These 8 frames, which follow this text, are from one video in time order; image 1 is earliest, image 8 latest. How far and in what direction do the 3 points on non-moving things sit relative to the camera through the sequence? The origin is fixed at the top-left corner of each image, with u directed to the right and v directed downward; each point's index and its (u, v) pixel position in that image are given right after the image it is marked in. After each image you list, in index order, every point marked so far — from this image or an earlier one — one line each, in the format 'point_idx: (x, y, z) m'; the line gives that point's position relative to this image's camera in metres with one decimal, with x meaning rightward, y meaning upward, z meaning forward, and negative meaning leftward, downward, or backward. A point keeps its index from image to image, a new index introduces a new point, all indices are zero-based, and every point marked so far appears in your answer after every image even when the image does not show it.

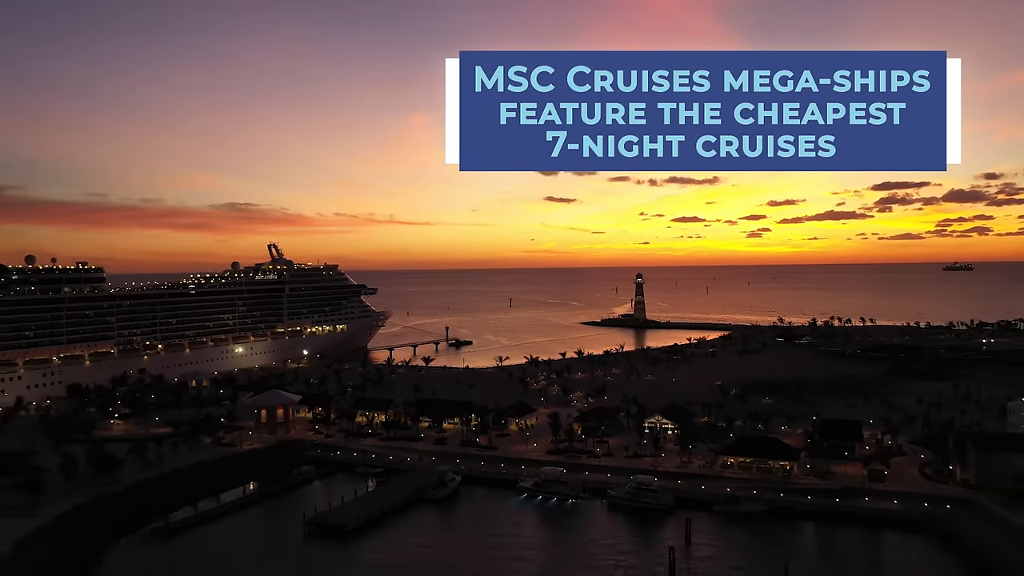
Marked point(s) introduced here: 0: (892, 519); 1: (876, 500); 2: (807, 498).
0: (+10.4, -6.2, +18.7) m
1: (+10.3, -5.9, +19.4) m
2: (+8.5, -6.0, +19.8) m
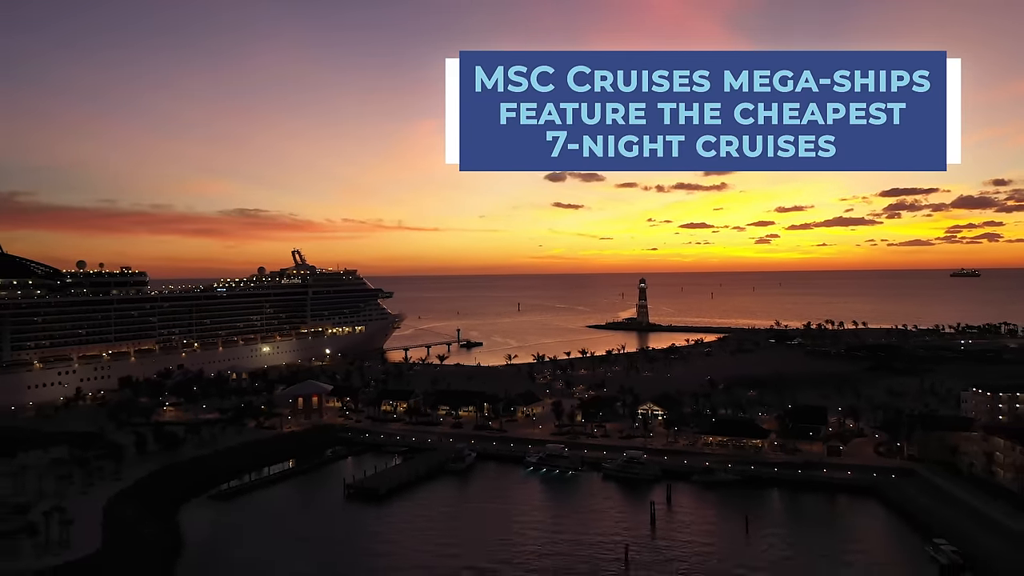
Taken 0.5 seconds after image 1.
0: (+10.6, -6.2, +21.9) m
1: (+10.6, -6.0, +22.6) m
2: (+8.8, -6.1, +23.0) m
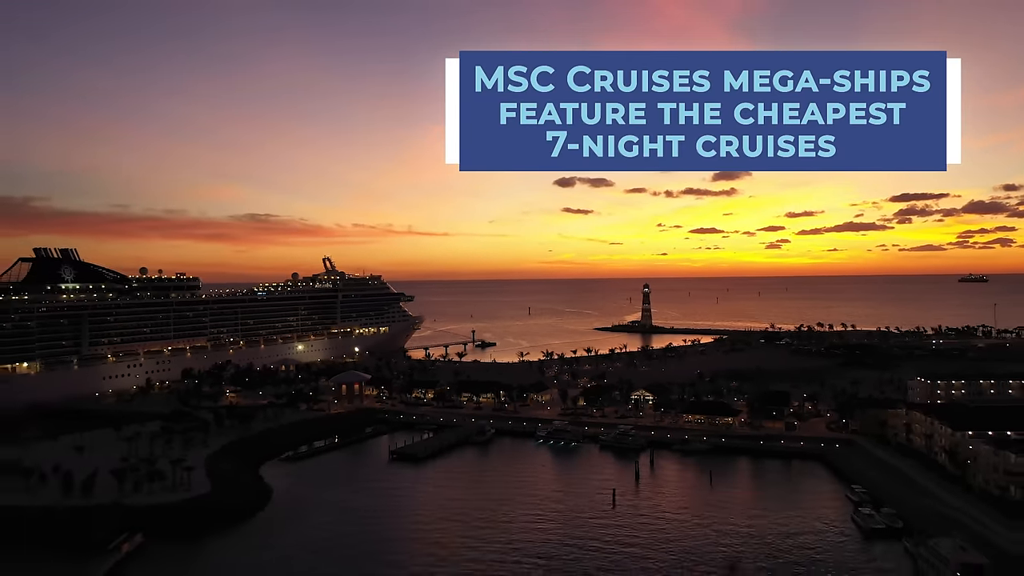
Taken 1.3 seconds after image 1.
0: (+11.2, -6.4, +26.8) m
1: (+11.1, -6.1, +27.5) m
2: (+9.3, -6.2, +27.9) m
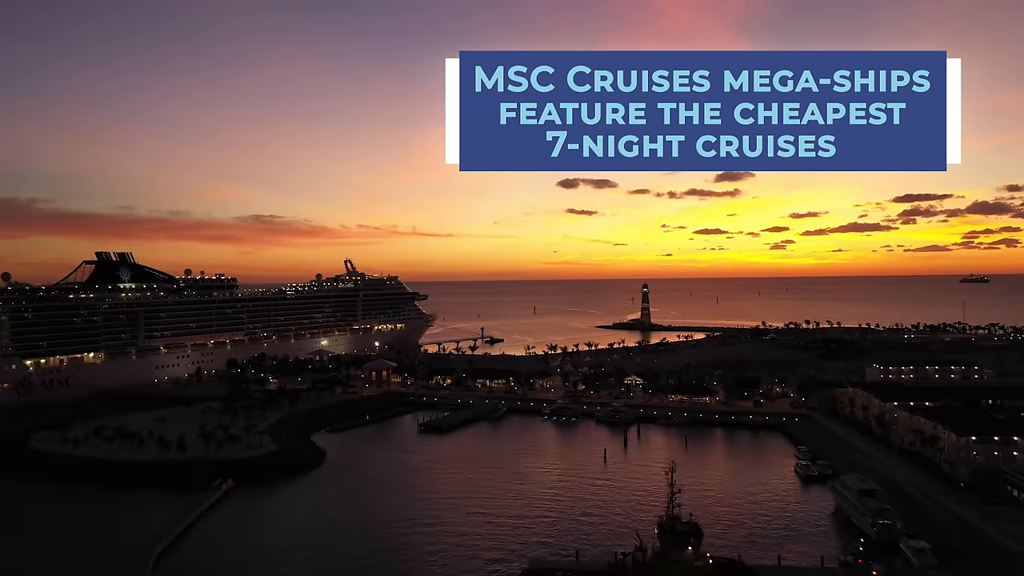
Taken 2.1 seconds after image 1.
0: (+11.6, -6.3, +31.7) m
1: (+11.6, -6.1, +32.4) m
2: (+9.7, -6.1, +32.8) m
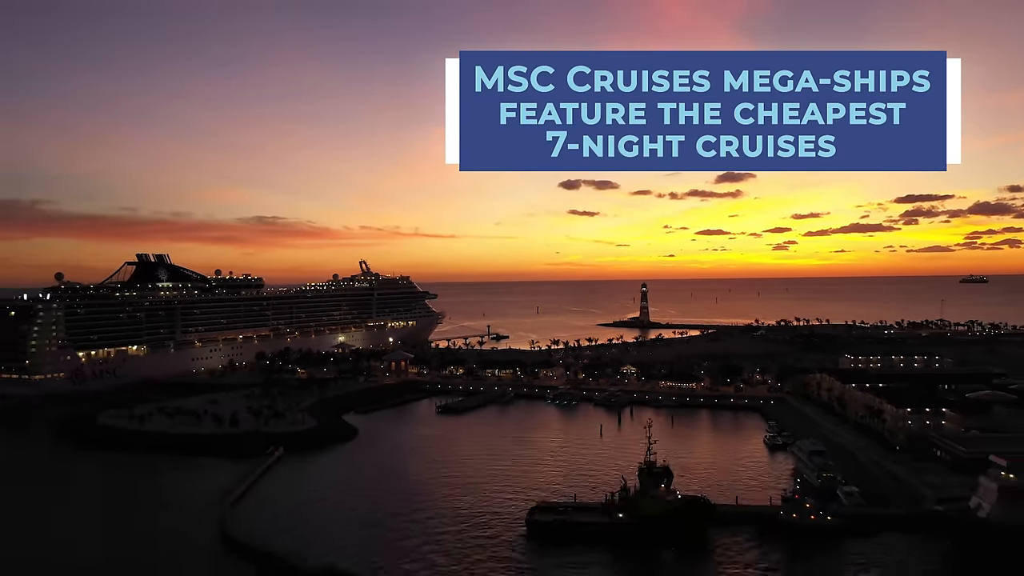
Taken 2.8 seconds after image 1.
0: (+12.0, -6.2, +35.7) m
1: (+12.0, -5.9, +36.4) m
2: (+10.1, -6.0, +36.9) m
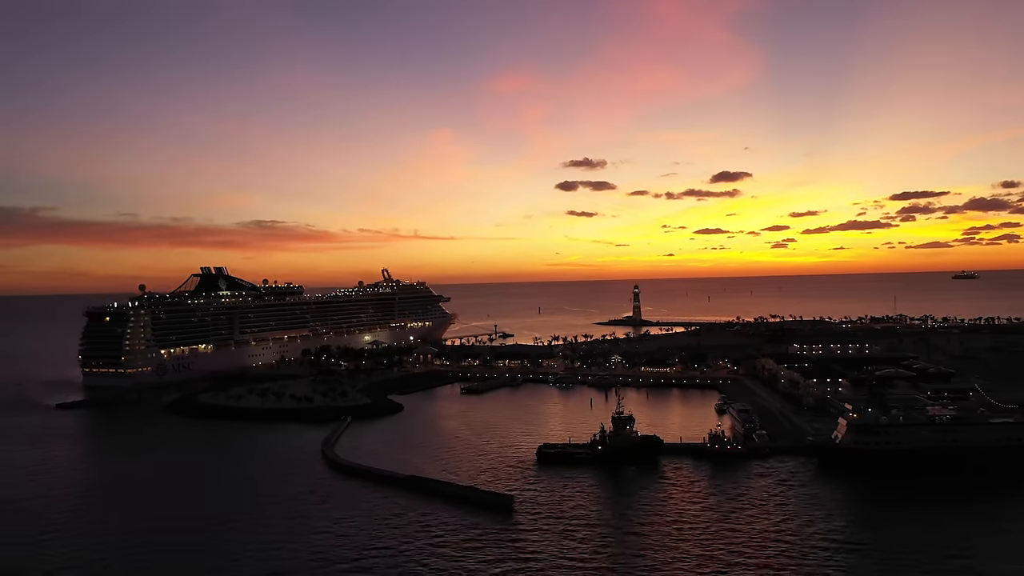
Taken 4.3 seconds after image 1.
0: (+12.6, -6.4, +44.8) m
1: (+12.6, -6.1, +45.5) m
2: (+10.8, -6.2, +45.9) m
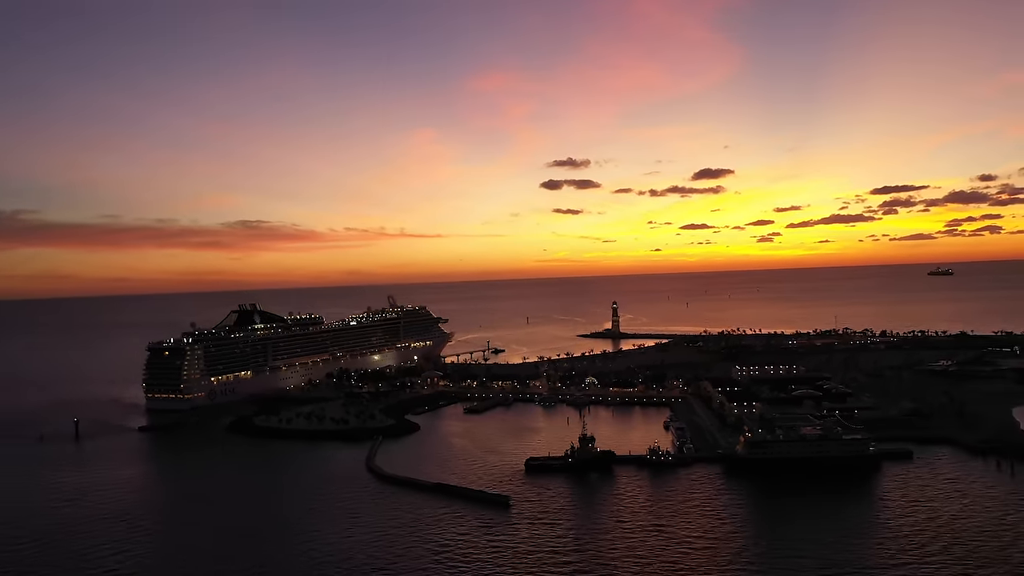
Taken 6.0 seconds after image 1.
0: (+12.1, -9.4, +55.6) m
1: (+12.0, -9.1, +56.4) m
2: (+10.2, -9.2, +56.8) m
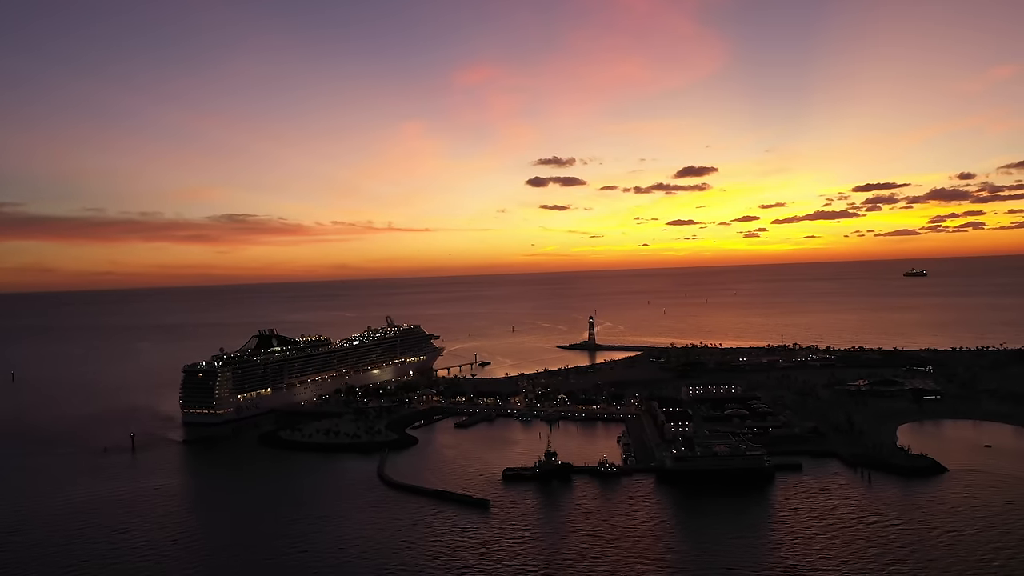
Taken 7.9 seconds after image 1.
0: (+10.4, -12.8, +66.8) m
1: (+10.3, -12.5, +67.5) m
2: (+8.5, -12.6, +67.9) m
